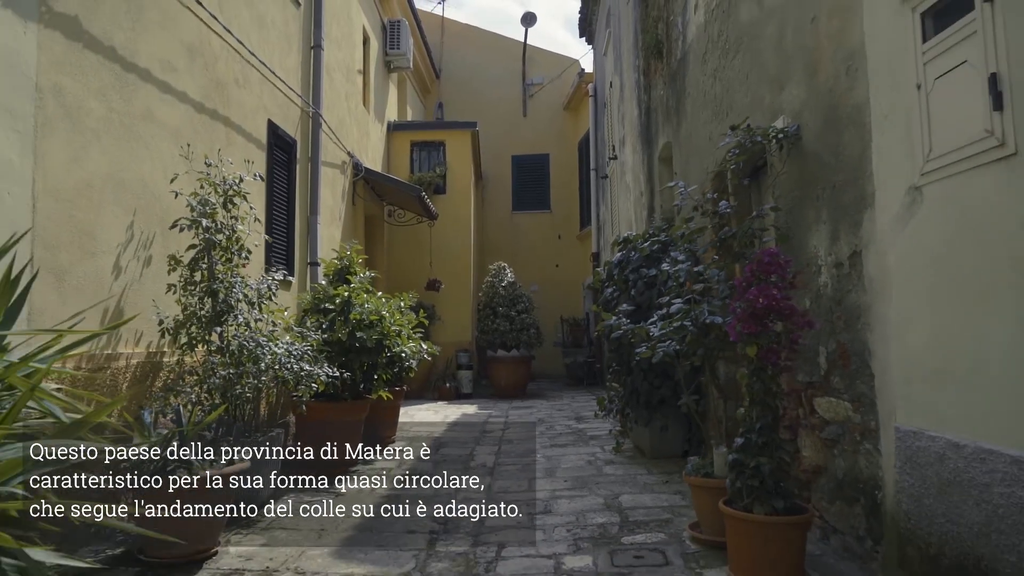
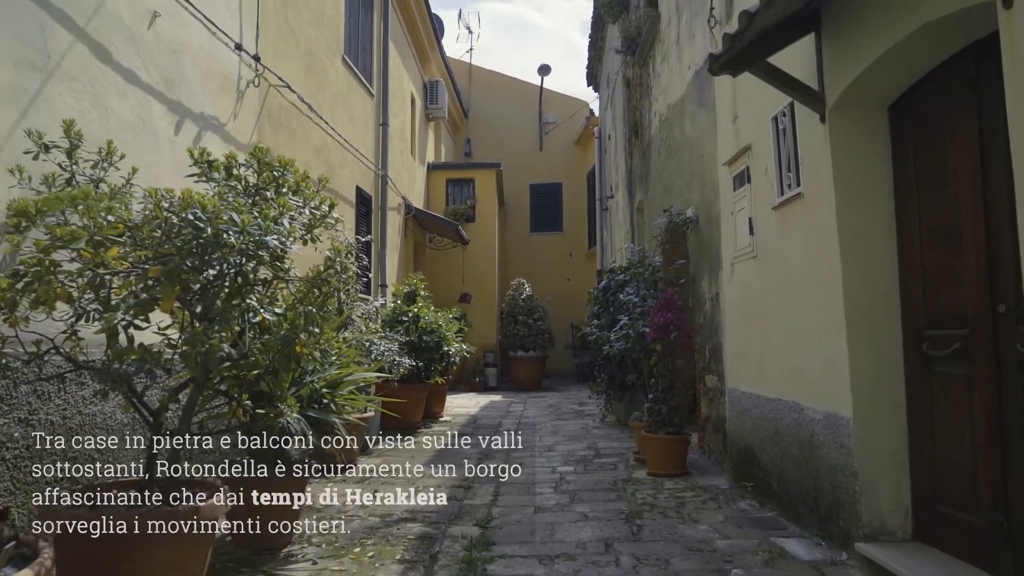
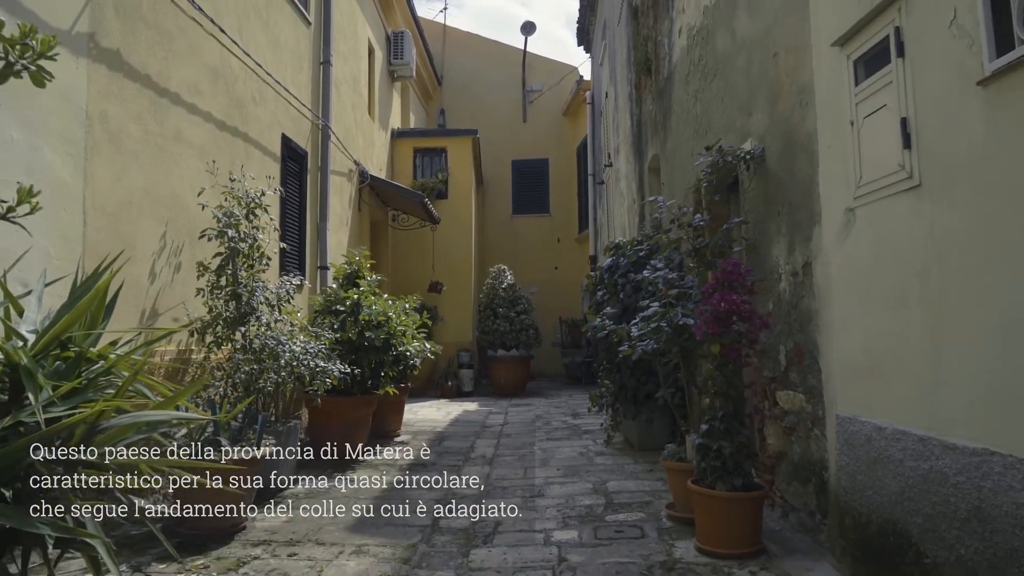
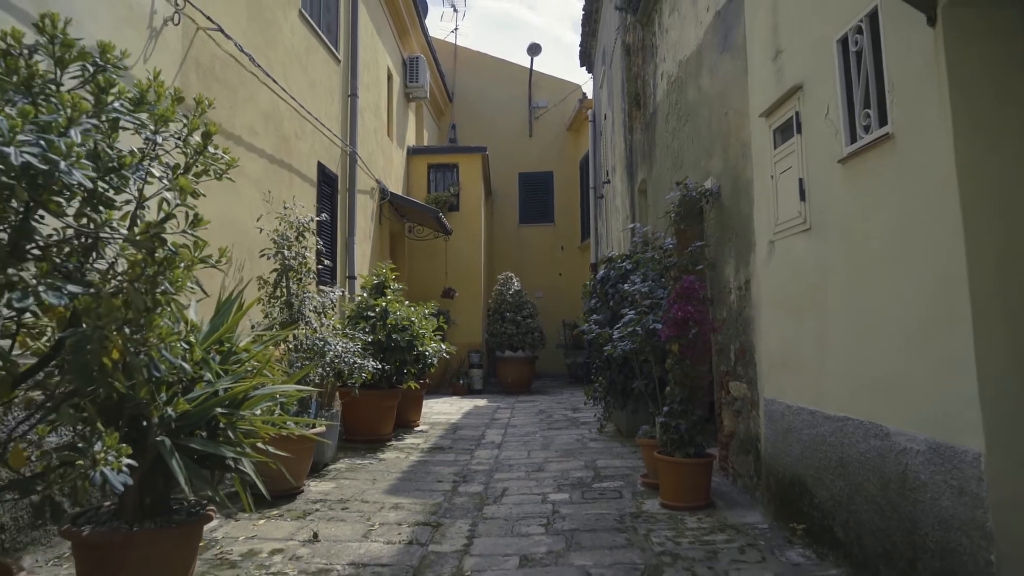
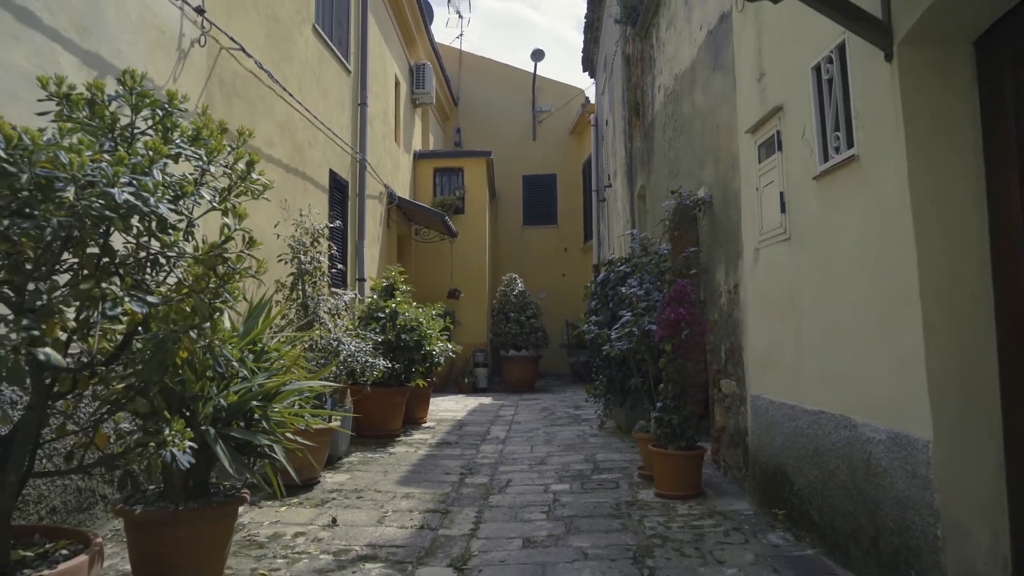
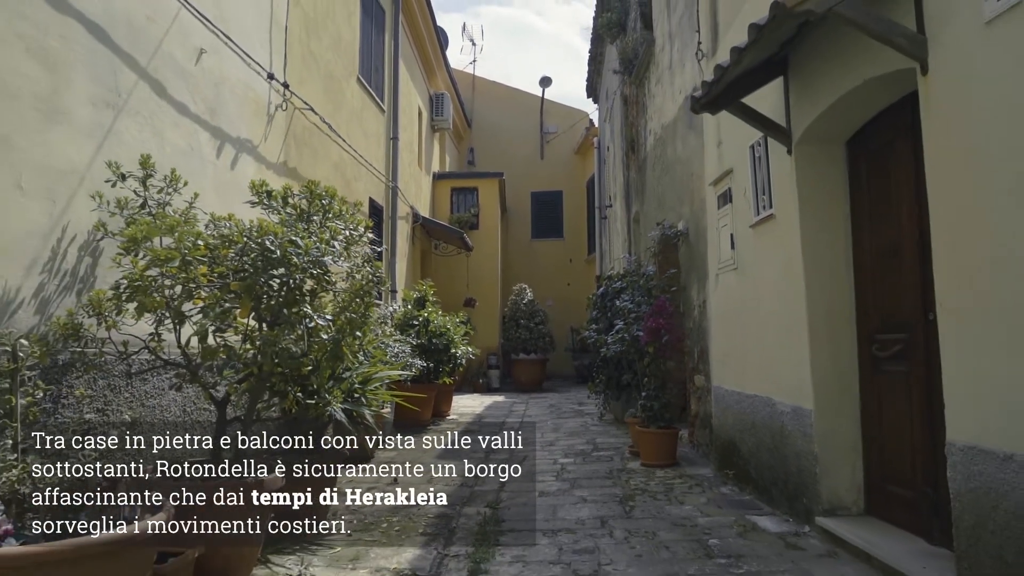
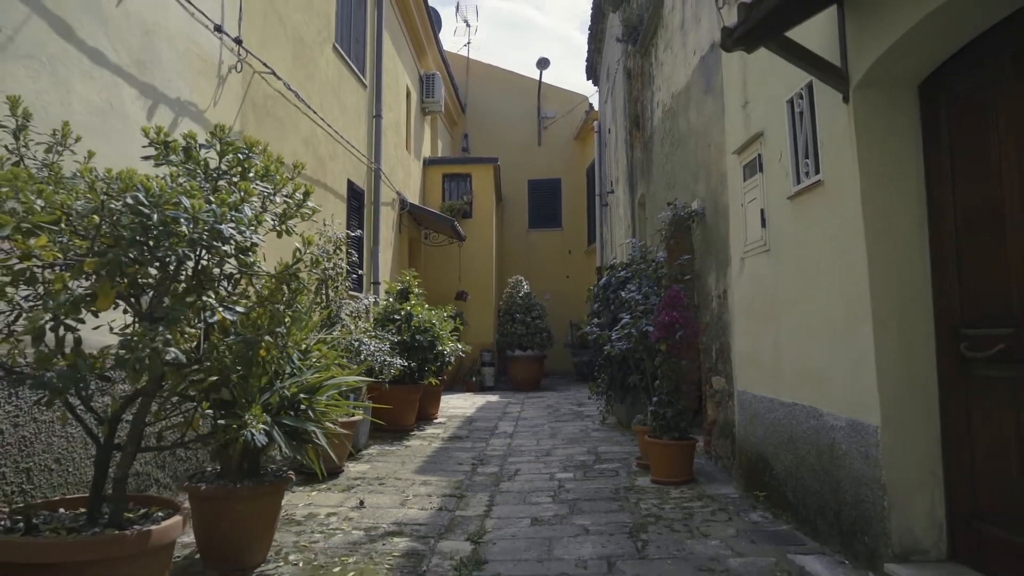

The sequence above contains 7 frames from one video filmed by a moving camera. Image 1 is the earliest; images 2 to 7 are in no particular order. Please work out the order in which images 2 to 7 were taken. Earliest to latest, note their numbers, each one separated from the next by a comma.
3, 4, 5, 7, 2, 6
